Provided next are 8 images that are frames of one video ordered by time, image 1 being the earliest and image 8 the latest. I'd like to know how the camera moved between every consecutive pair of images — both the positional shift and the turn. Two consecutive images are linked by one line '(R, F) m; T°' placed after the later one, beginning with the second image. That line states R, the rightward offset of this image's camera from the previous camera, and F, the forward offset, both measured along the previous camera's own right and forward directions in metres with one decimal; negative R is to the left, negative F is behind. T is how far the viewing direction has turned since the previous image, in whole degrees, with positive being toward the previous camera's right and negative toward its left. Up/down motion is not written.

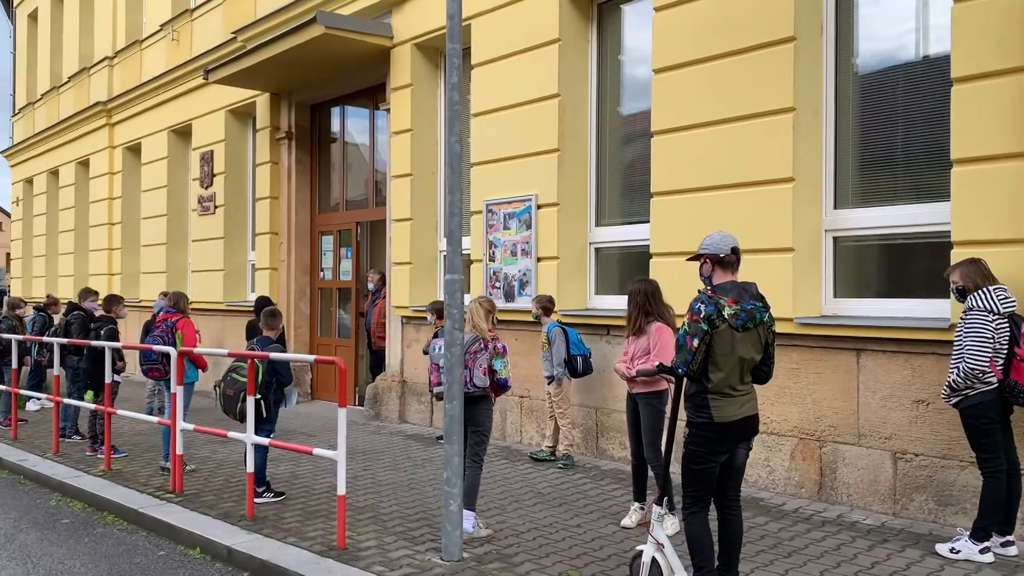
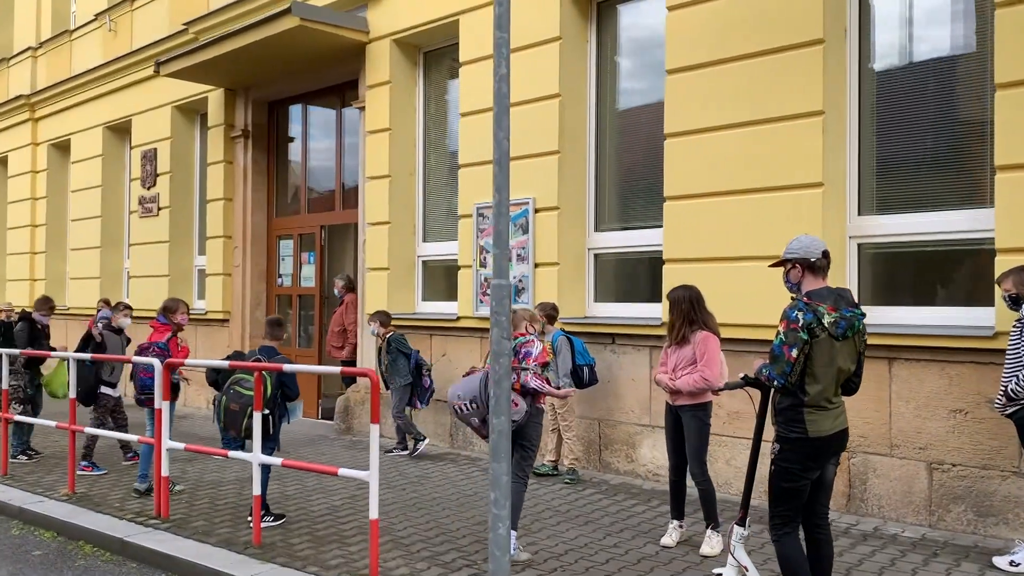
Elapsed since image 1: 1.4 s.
(-0.7, +0.3) m; +6°
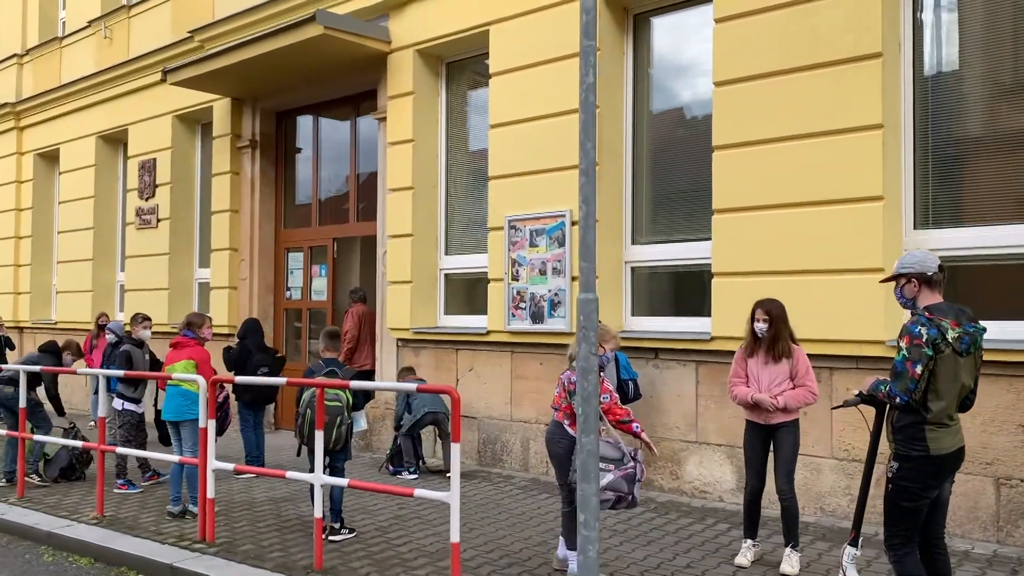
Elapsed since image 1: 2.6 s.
(-0.6, +0.1) m; +2°
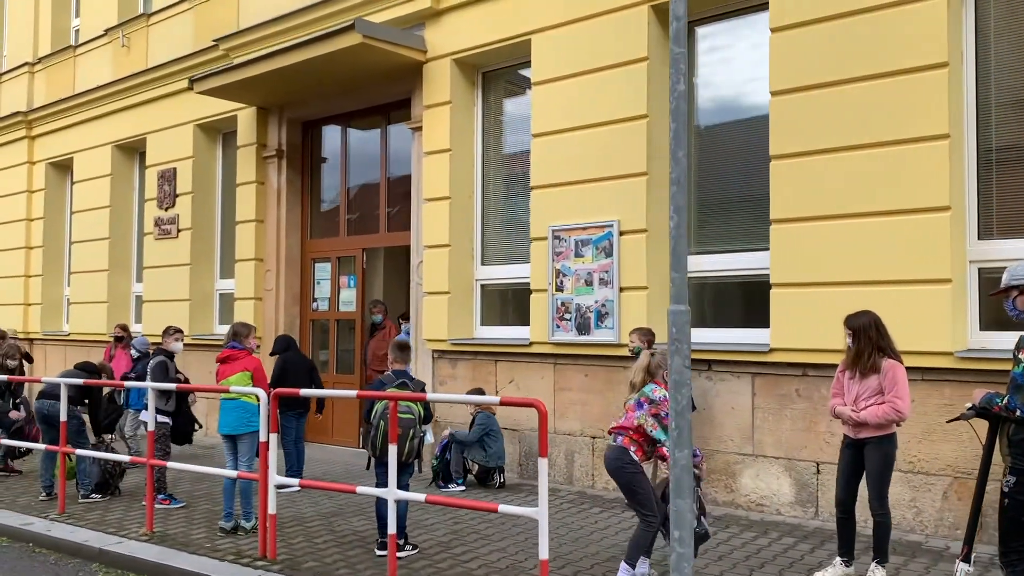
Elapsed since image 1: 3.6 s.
(-0.5, +0.1) m; +1°
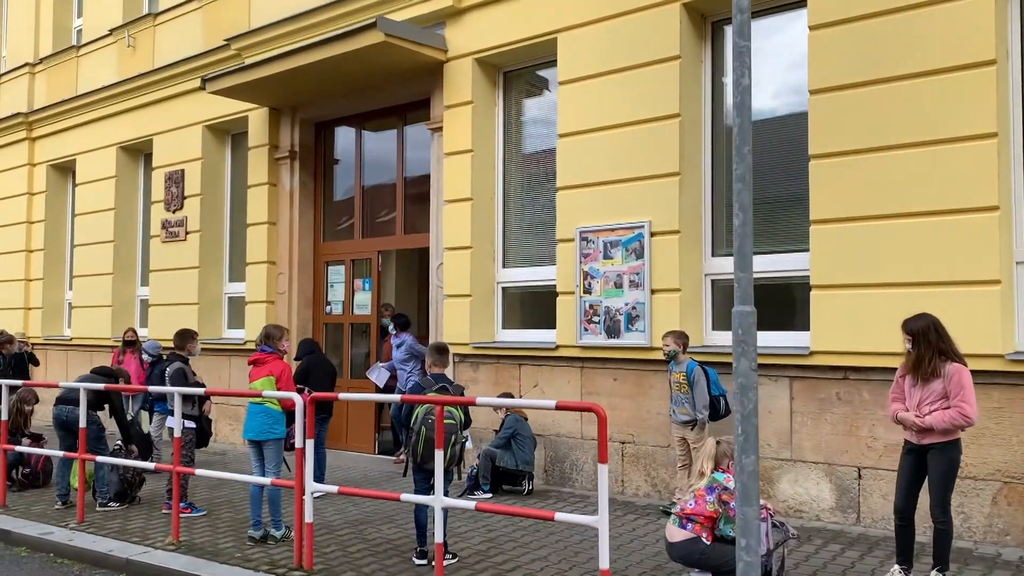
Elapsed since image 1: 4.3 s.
(-0.3, +0.1) m; +1°
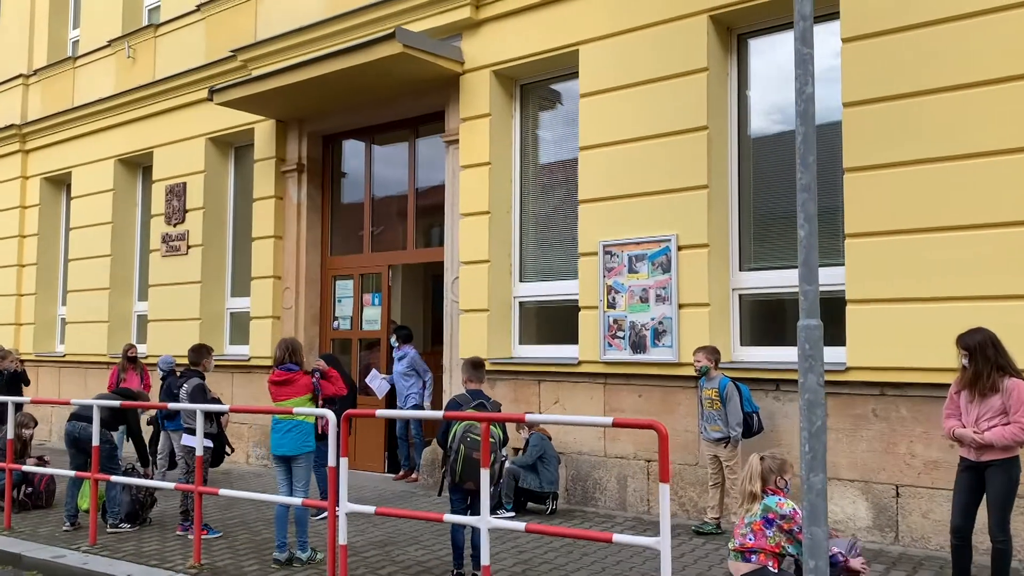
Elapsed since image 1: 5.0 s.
(-0.3, +0.1) m; +1°
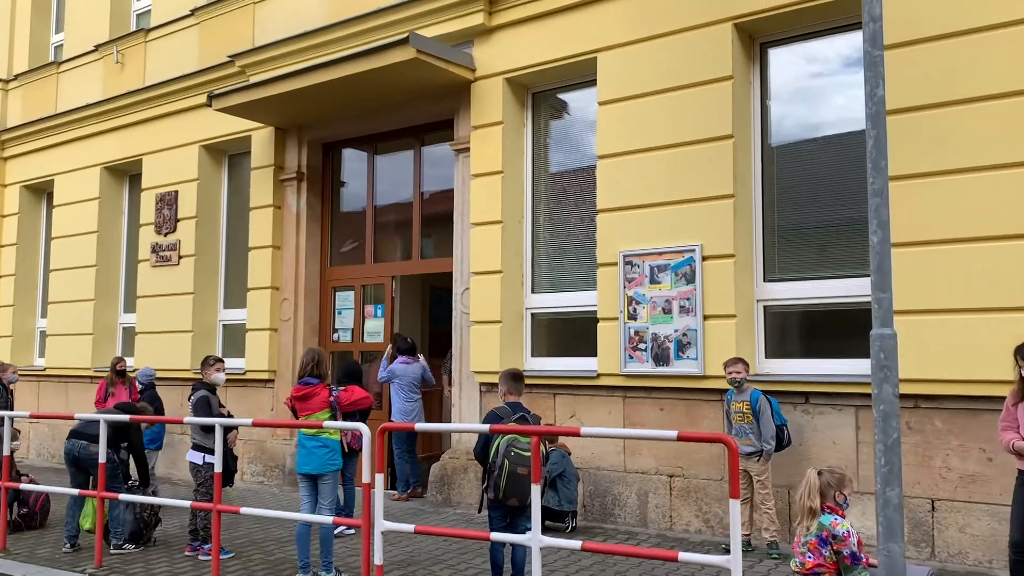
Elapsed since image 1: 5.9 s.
(-0.4, +0.2) m; +2°
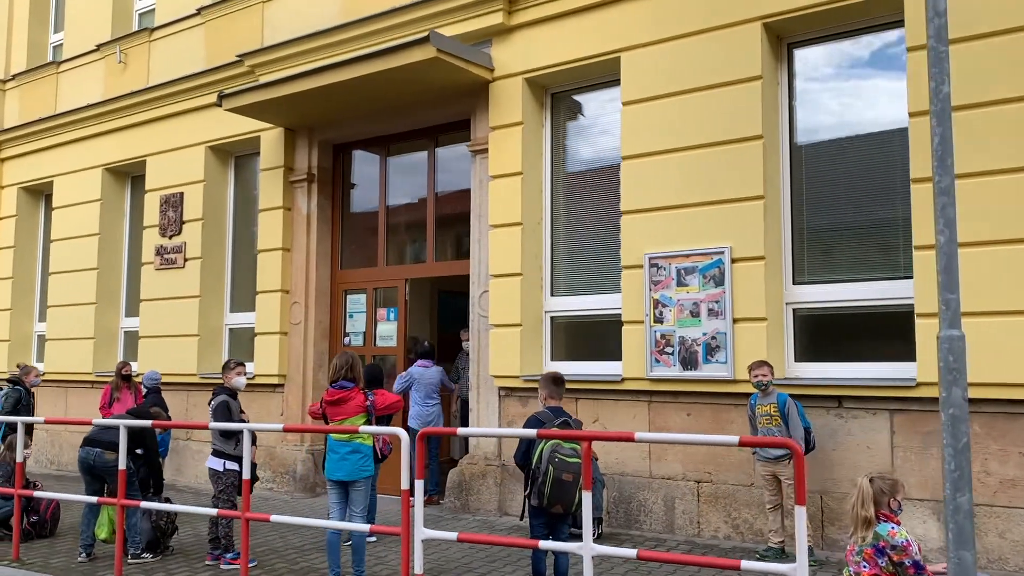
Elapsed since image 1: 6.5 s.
(-0.3, +0.1) m; +1°
